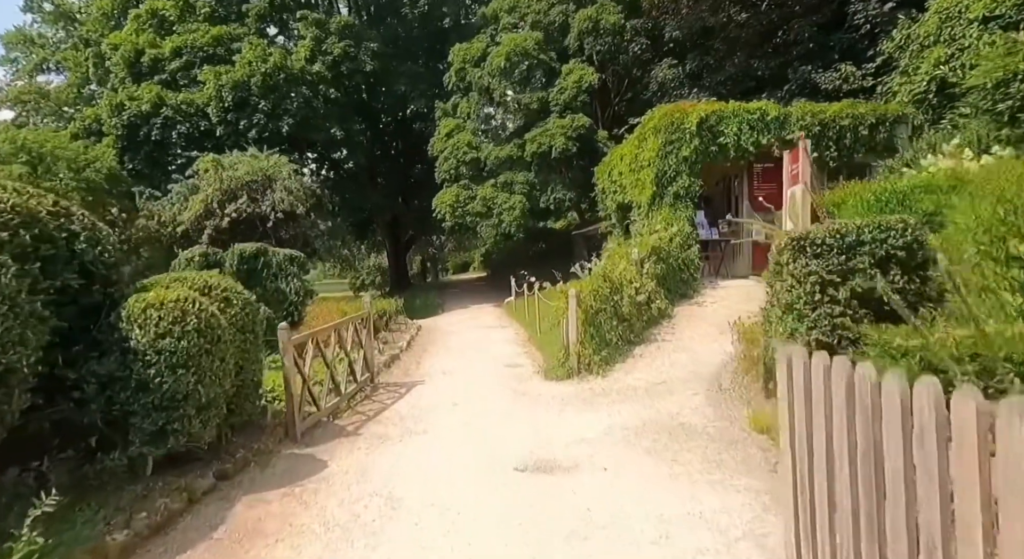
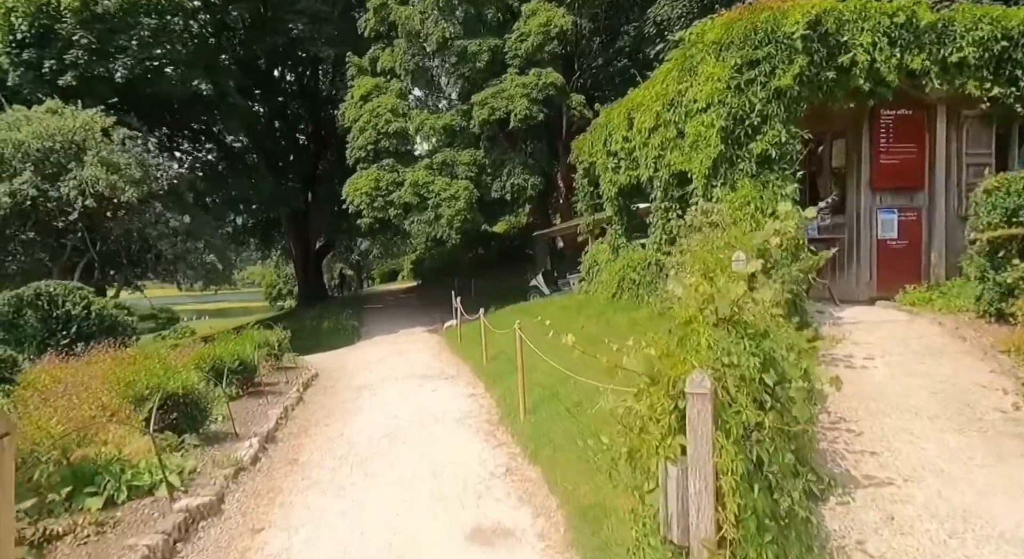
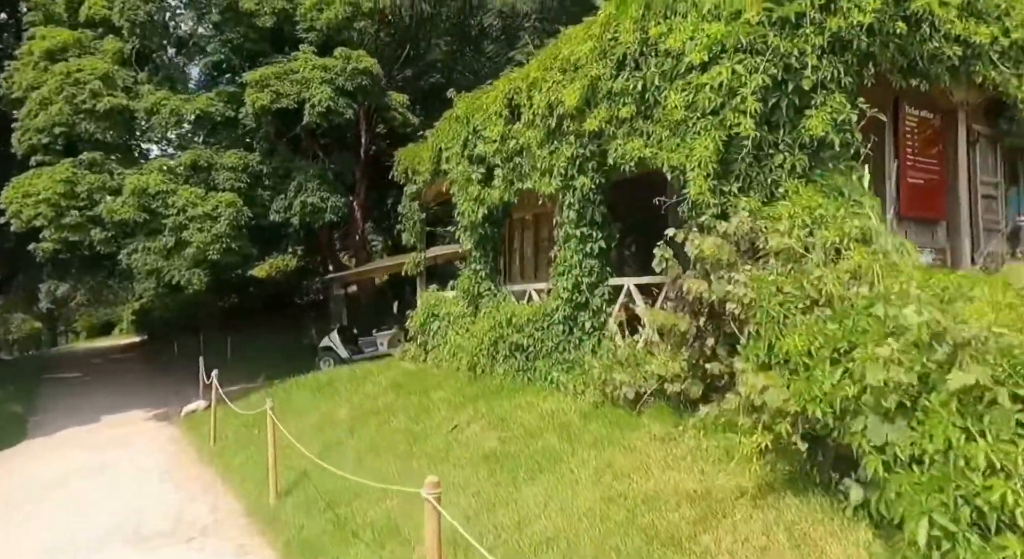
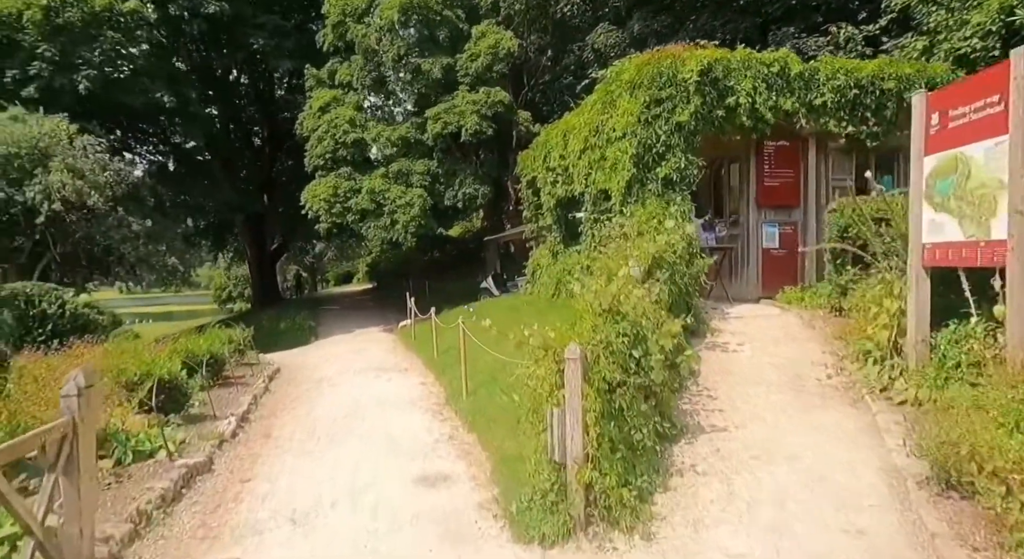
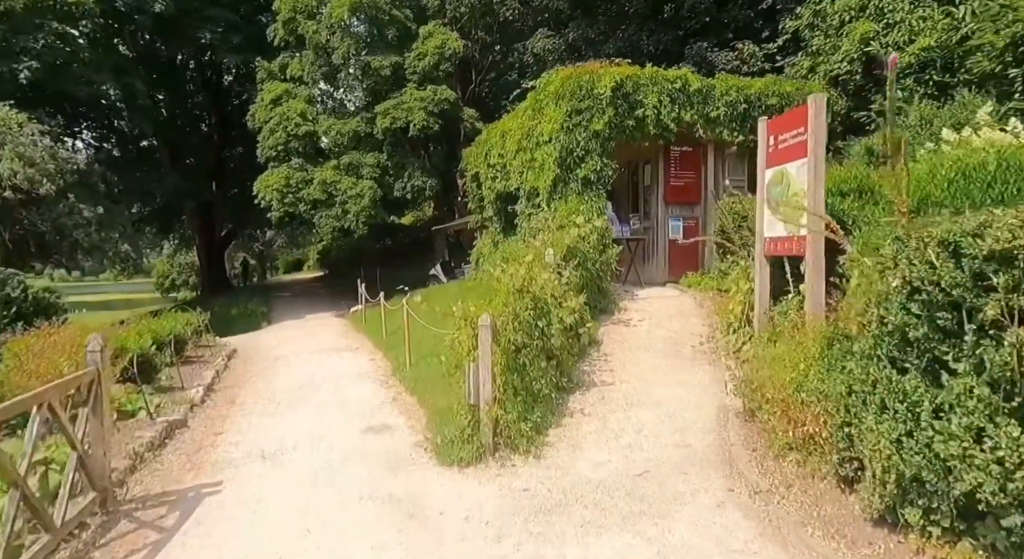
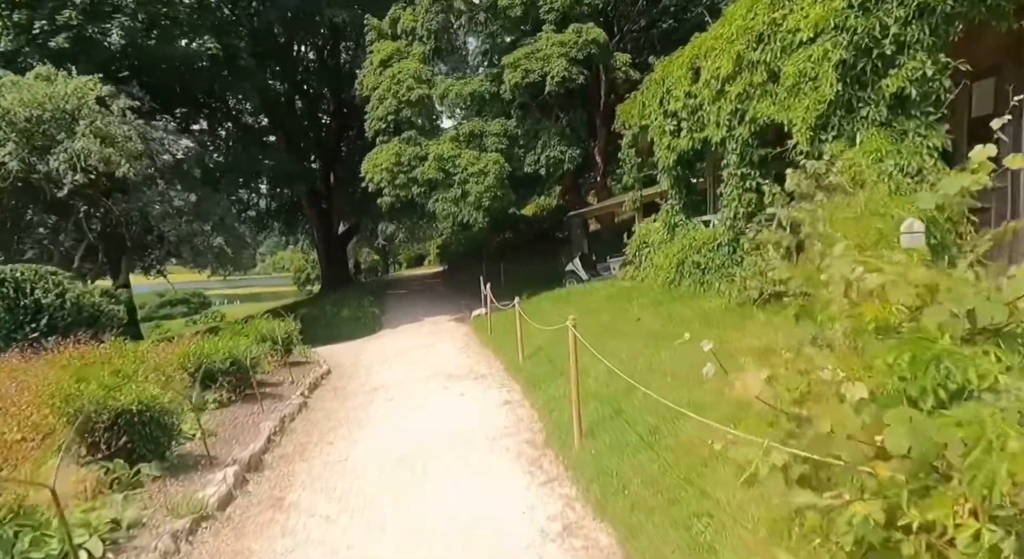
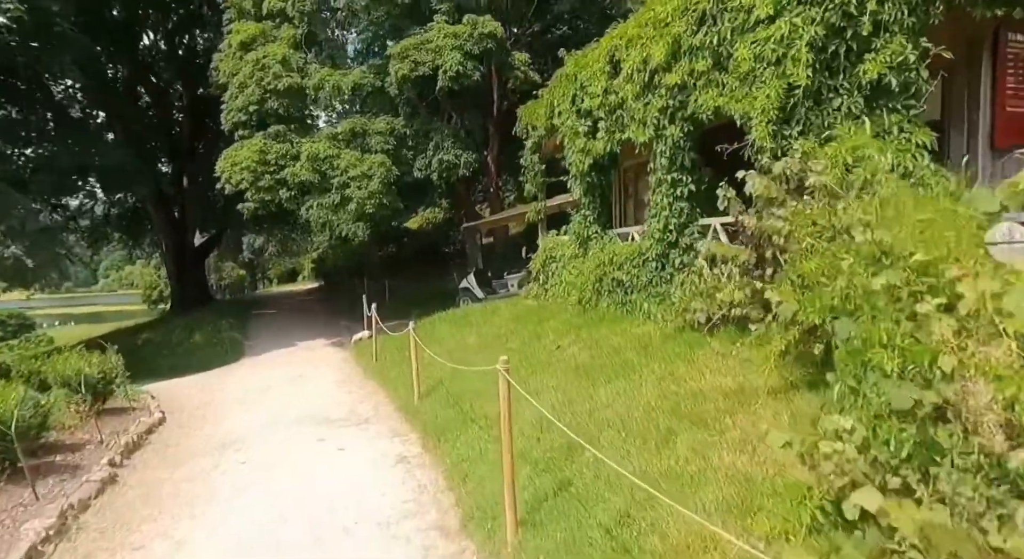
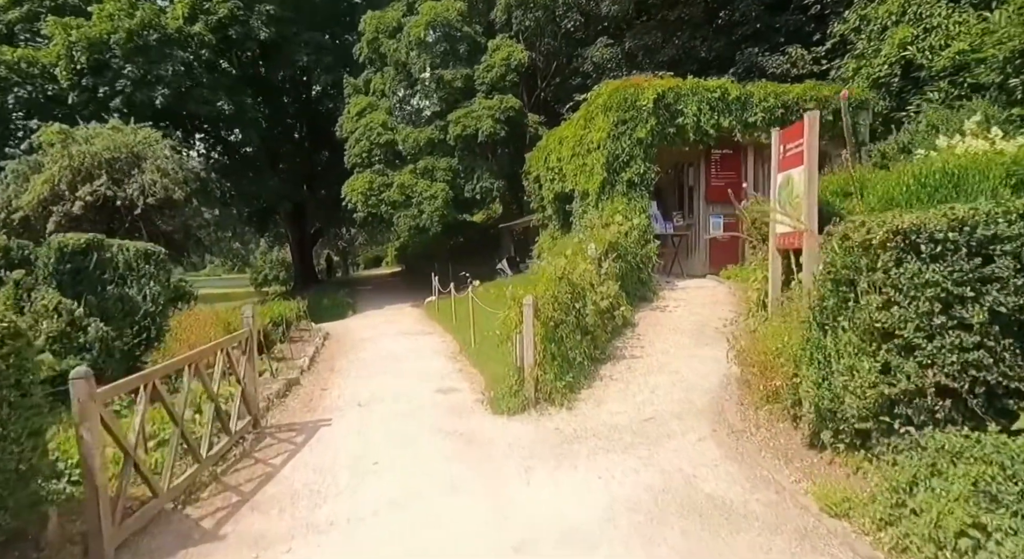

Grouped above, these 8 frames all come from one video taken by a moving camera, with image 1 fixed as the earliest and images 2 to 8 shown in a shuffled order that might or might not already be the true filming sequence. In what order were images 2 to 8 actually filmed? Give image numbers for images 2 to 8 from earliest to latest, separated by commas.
8, 5, 4, 2, 6, 7, 3
